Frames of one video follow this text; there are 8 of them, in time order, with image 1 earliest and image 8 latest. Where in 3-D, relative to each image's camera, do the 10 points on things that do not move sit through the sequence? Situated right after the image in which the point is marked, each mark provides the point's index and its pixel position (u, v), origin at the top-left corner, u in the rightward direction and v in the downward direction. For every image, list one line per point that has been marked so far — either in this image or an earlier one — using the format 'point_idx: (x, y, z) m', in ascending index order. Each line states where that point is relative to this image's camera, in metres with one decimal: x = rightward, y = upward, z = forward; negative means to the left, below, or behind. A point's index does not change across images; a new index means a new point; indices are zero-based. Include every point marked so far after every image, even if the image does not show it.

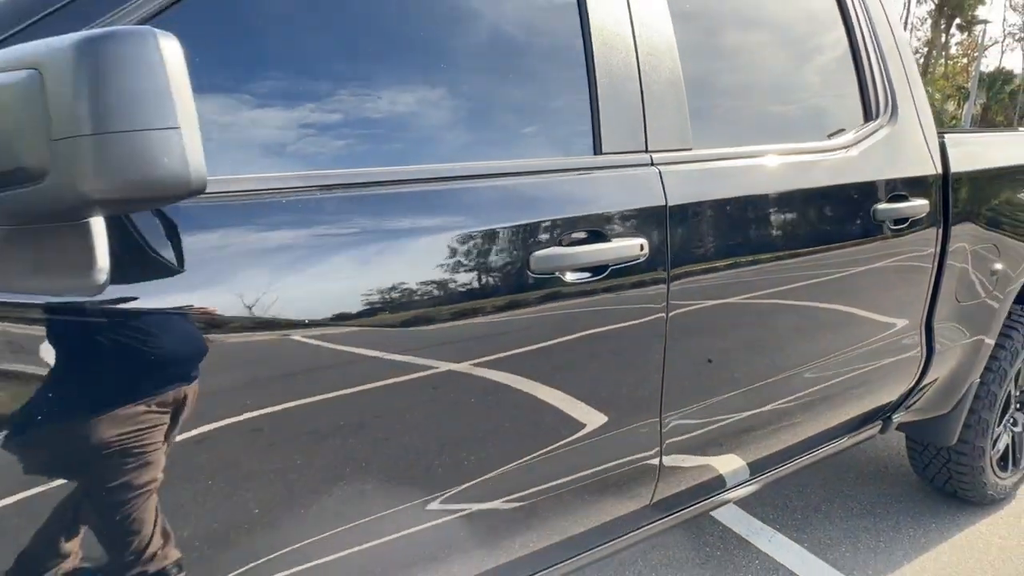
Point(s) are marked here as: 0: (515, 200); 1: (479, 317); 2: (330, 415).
0: (0.0, +0.2, +1.4) m
1: (0.0, 0.0, +1.3) m
2: (-0.3, -0.2, +1.2) m
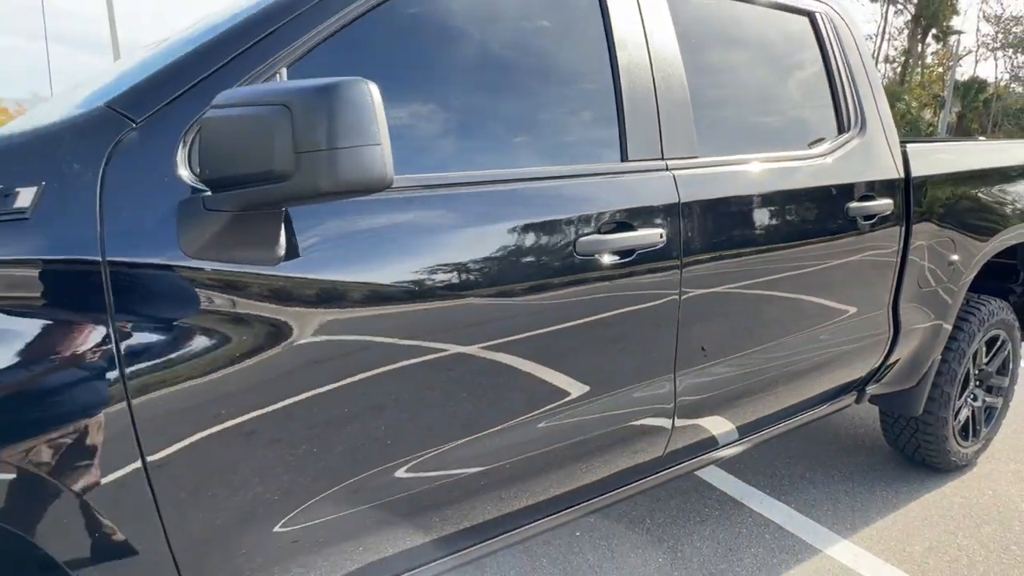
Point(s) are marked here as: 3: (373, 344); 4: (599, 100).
0: (+0.2, +0.2, +1.7) m
1: (+0.1, 0.0, +1.6) m
2: (-0.2, -0.2, +1.5) m
3: (-0.3, -0.1, +1.4) m
4: (+0.3, +0.6, +1.9) m
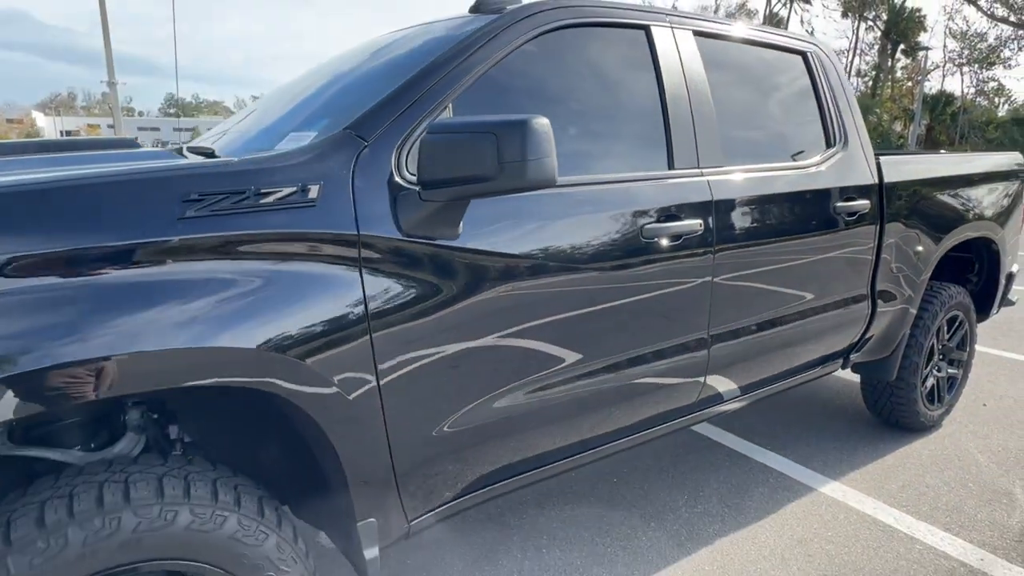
0: (+0.4, +0.3, +2.2) m
1: (+0.4, +0.1, +2.2) m
2: (+0.1, -0.1, +2.0) m
3: (0.0, 0.0, +1.9) m
4: (+0.5, +0.6, +2.4) m
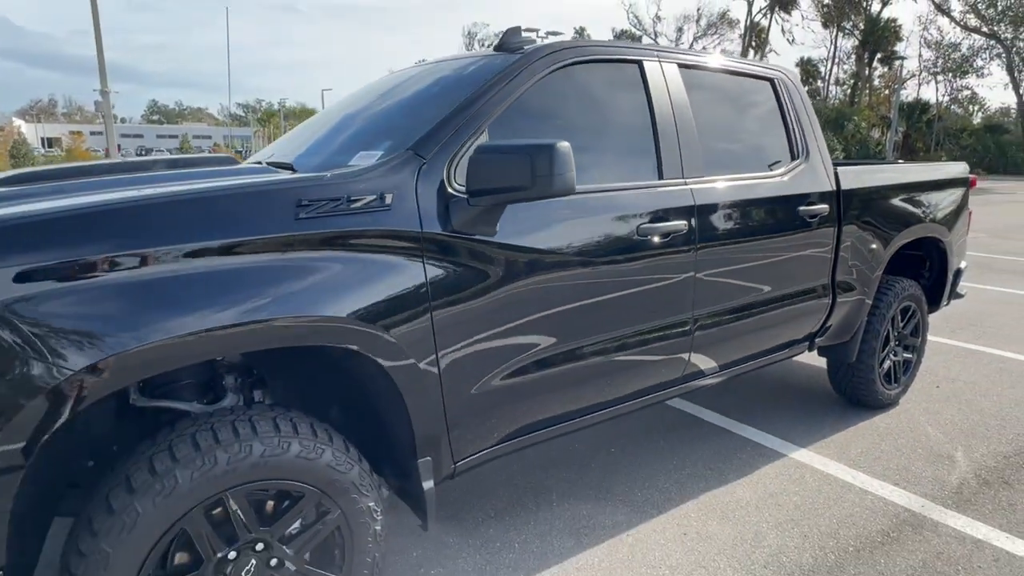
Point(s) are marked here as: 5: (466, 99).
0: (+0.5, +0.4, +2.7) m
1: (+0.4, +0.1, +2.6) m
2: (+0.2, -0.1, +2.5) m
3: (+0.1, 0.0, +2.4) m
4: (+0.6, +0.7, +2.9) m
5: (-0.2, +0.7, +2.4) m
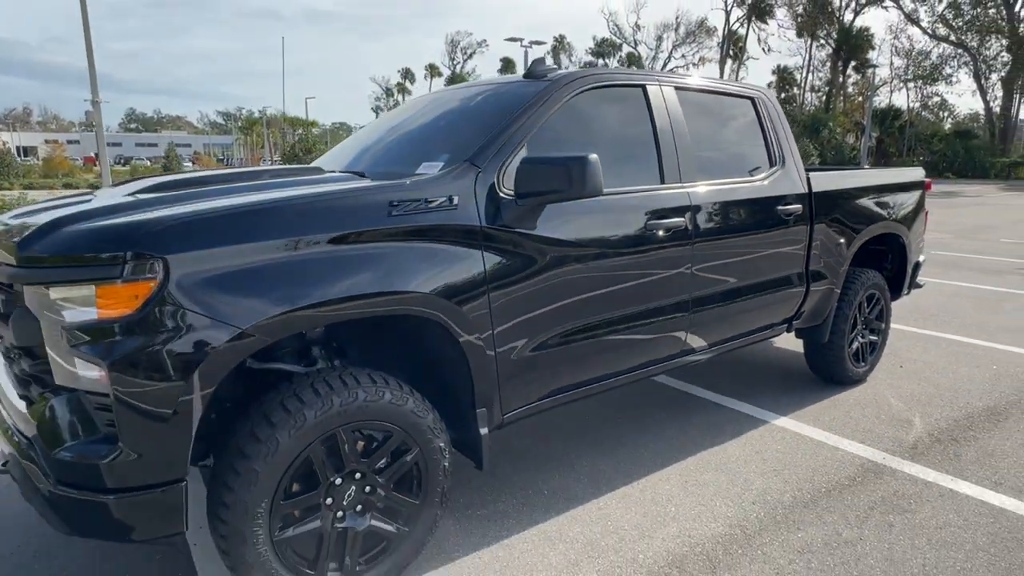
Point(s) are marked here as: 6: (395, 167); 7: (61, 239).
0: (+0.6, +0.4, +3.3) m
1: (+0.6, +0.2, +3.2) m
2: (+0.3, 0.0, +3.0) m
3: (+0.2, +0.1, +2.9) m
4: (+0.7, +0.8, +3.5) m
5: (0.0, +0.8, +3.0) m
6: (-0.6, +0.6, +3.2) m
7: (-1.4, +0.2, +2.0) m
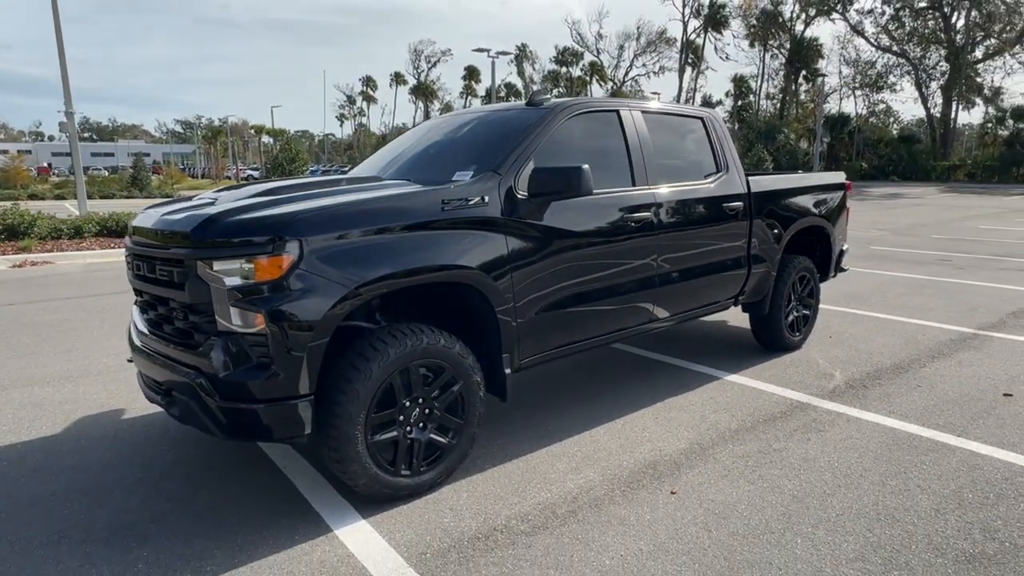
0: (+0.7, +0.6, +4.2) m
1: (+0.6, +0.3, +4.1) m
2: (+0.4, +0.2, +3.9) m
3: (+0.3, +0.2, +3.8) m
4: (+0.8, +0.9, +4.4) m
5: (0.0, +0.9, +3.9) m
6: (-0.6, +0.7, +4.1) m
7: (-1.3, +0.3, +2.8) m
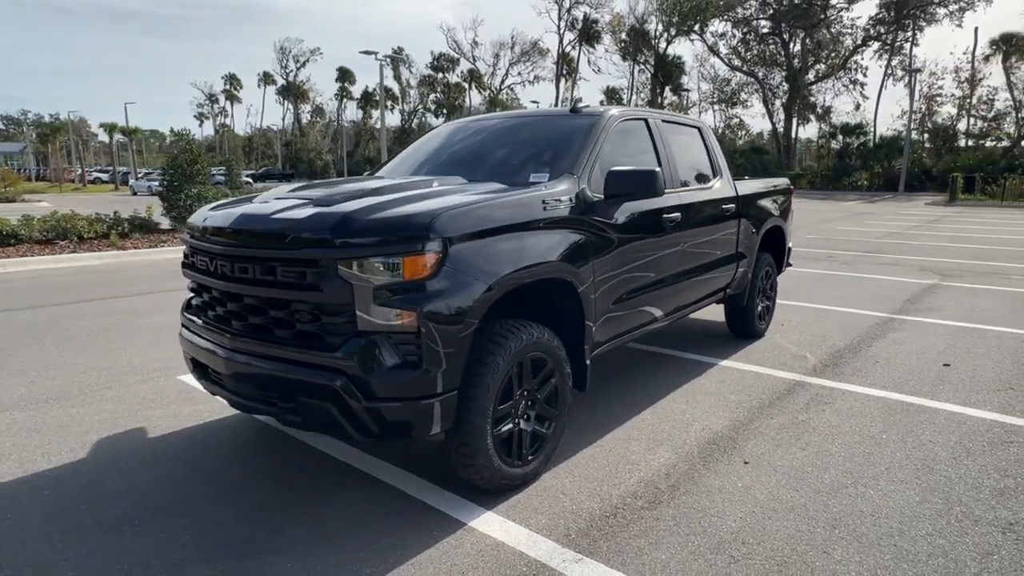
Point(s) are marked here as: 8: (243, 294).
0: (+1.0, +0.6, +4.6) m
1: (+1.0, +0.4, +4.5) m
2: (+0.8, +0.2, +4.2) m
3: (+0.7, +0.2, +4.1) m
4: (+1.0, +0.9, +4.8) m
5: (+0.4, +1.0, +4.1) m
6: (-0.2, +0.7, +4.2) m
7: (-0.7, +0.3, +2.8) m
8: (-1.3, 0.0, +3.1) m
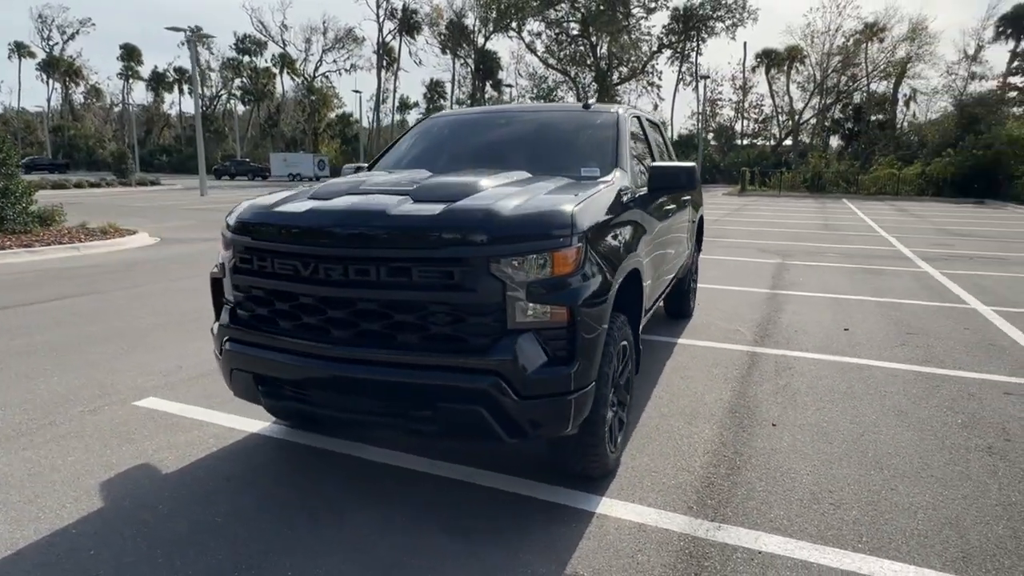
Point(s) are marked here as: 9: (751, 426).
0: (+1.1, +0.7, +4.9) m
1: (+1.1, +0.5, +4.8) m
2: (+1.0, +0.3, +4.5) m
3: (+0.9, +0.3, +4.4) m
4: (+1.0, +1.0, +5.1) m
5: (+0.6, +1.0, +4.3) m
6: (0.0, +0.8, +4.2) m
7: (0.0, +0.3, +2.8) m
8: (-0.7, 0.0, +2.8) m
9: (+1.6, -0.9, +4.2) m
